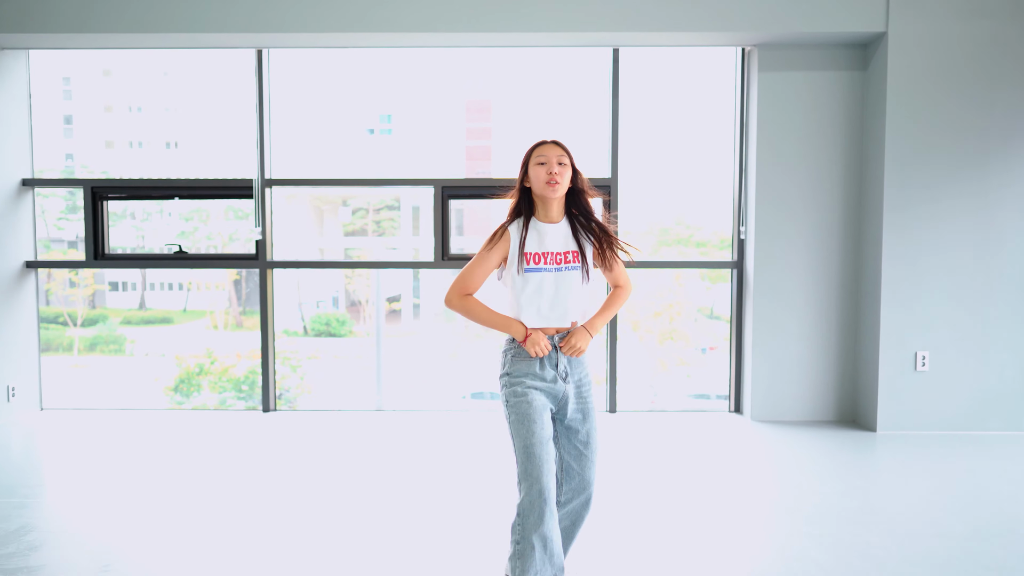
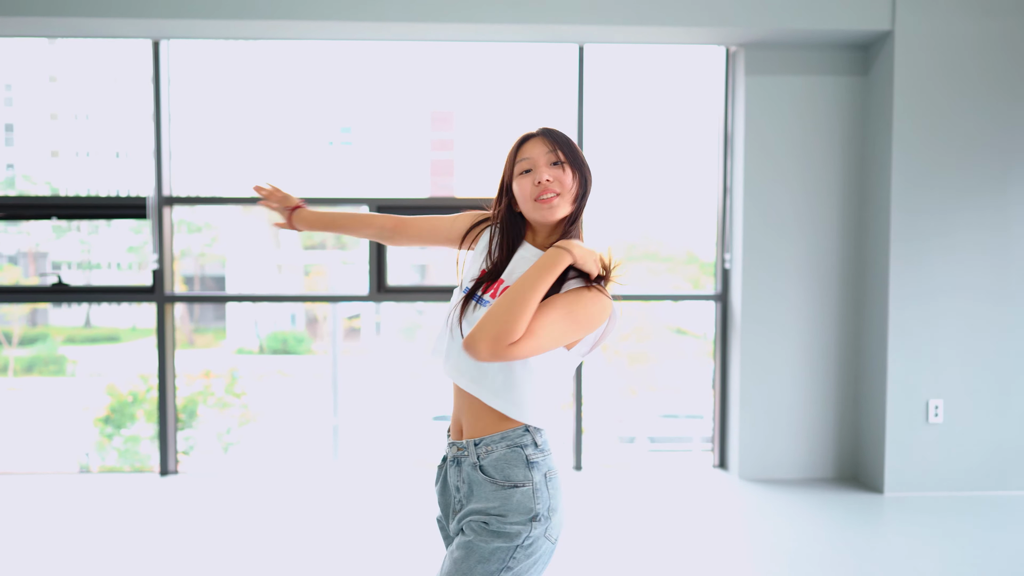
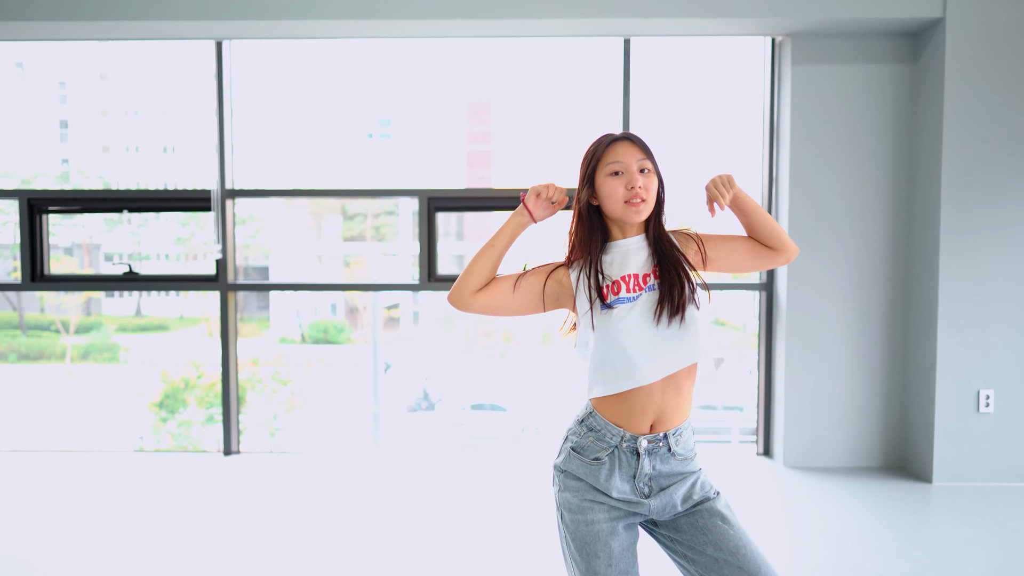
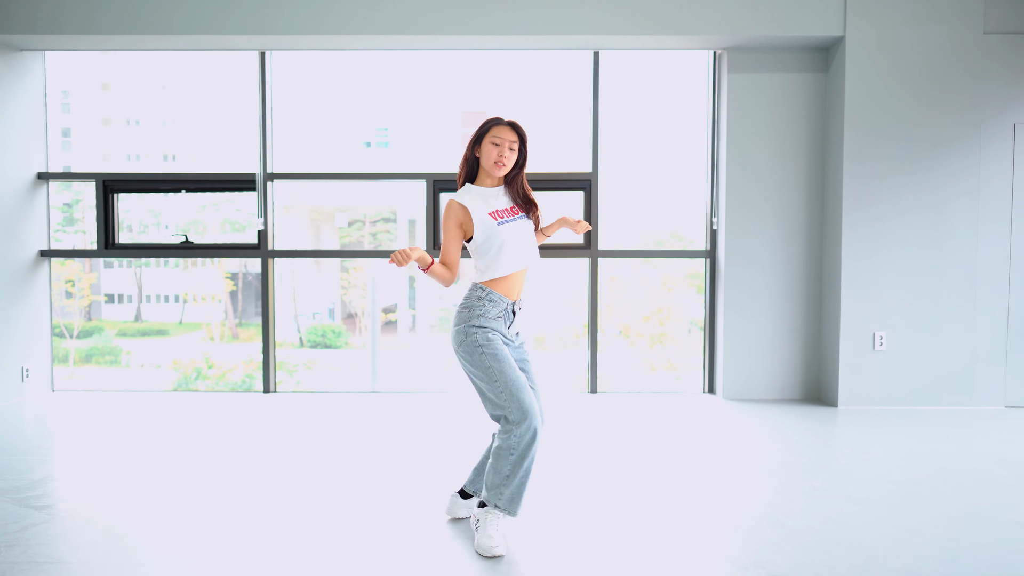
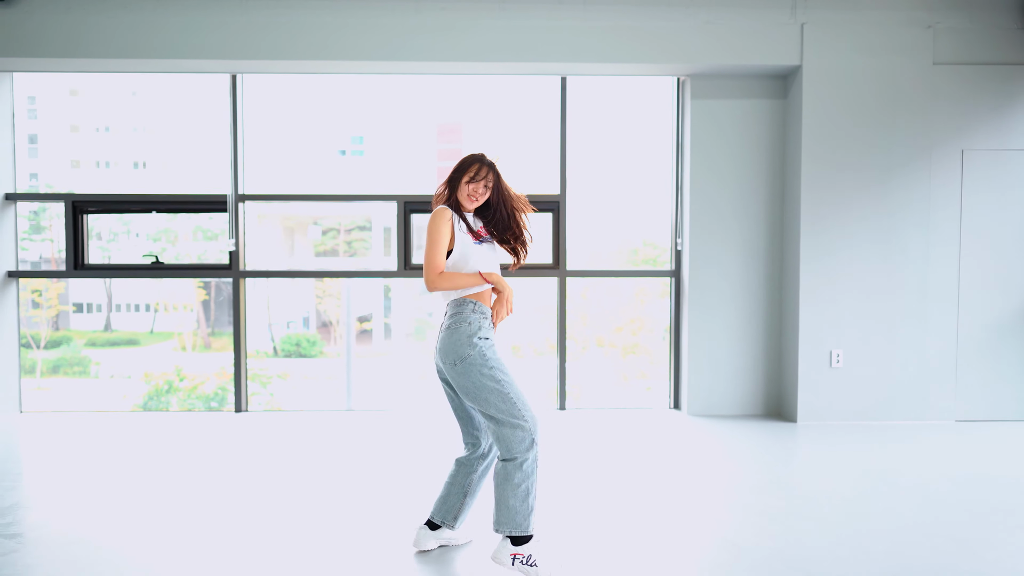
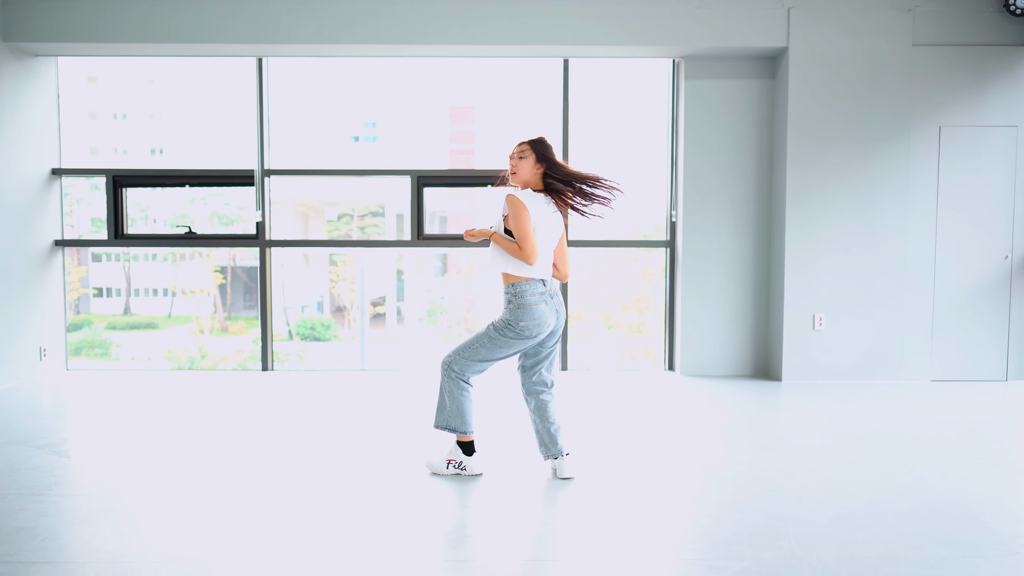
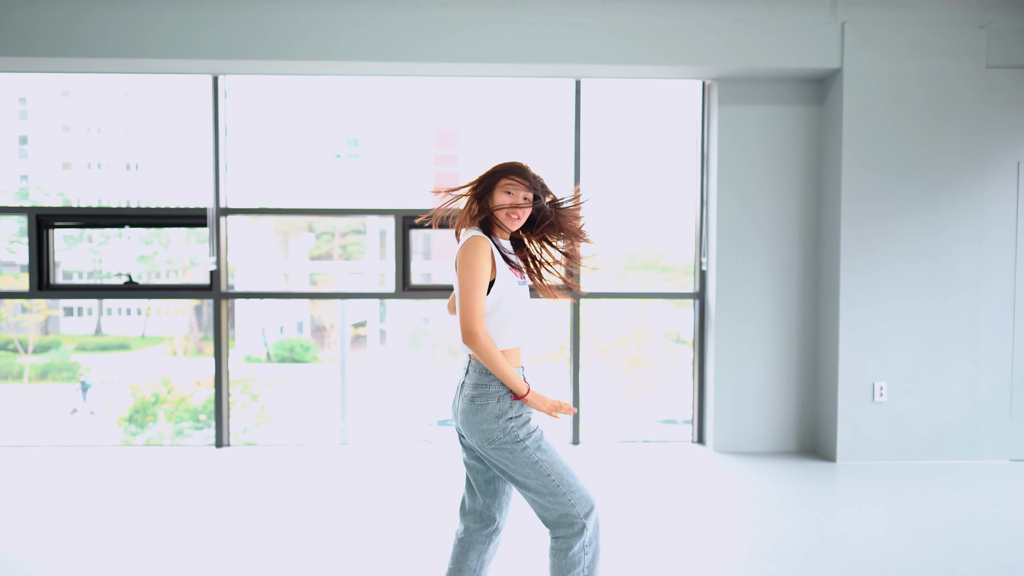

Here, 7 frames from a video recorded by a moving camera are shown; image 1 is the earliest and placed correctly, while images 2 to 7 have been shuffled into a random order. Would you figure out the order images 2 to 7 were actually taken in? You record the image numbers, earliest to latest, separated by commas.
3, 2, 7, 5, 6, 4
